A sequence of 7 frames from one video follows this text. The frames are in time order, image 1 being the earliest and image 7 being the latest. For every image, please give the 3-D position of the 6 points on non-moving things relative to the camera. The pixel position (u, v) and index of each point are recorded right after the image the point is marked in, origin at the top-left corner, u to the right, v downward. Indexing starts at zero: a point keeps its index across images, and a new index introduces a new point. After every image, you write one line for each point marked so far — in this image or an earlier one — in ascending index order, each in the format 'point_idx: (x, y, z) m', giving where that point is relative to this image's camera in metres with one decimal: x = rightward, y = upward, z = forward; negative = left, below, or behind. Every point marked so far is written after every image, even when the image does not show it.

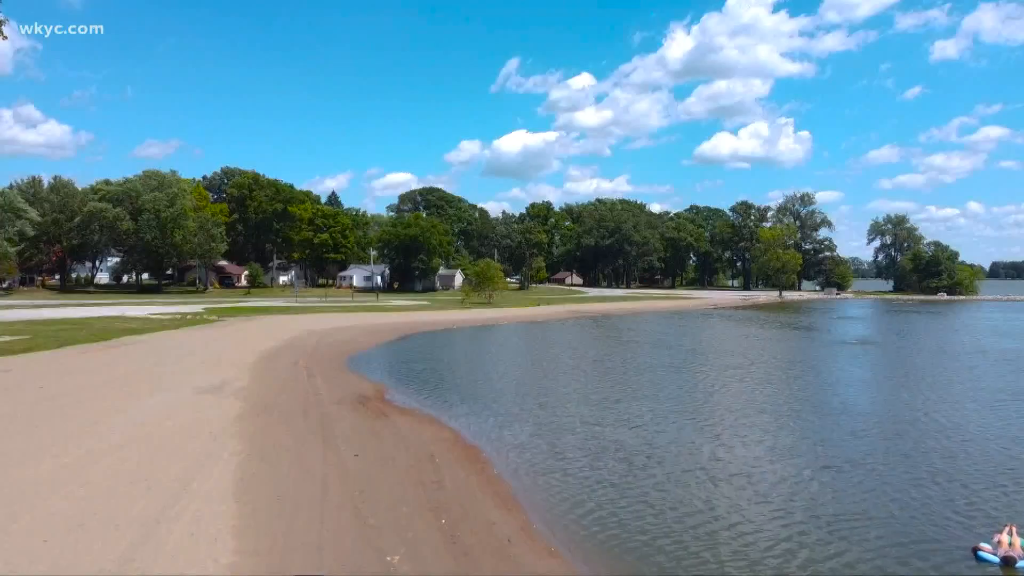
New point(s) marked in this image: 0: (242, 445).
0: (-5.8, -3.3, +13.1) m
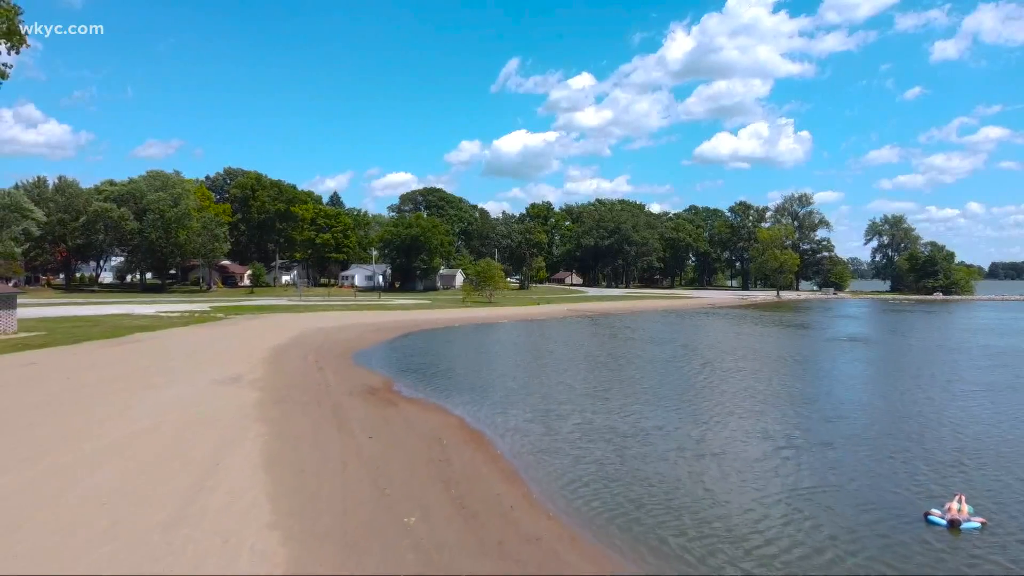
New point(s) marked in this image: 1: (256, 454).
0: (-5.8, -3.2, +14.1) m
1: (-5.1, -3.2, +12.1) m
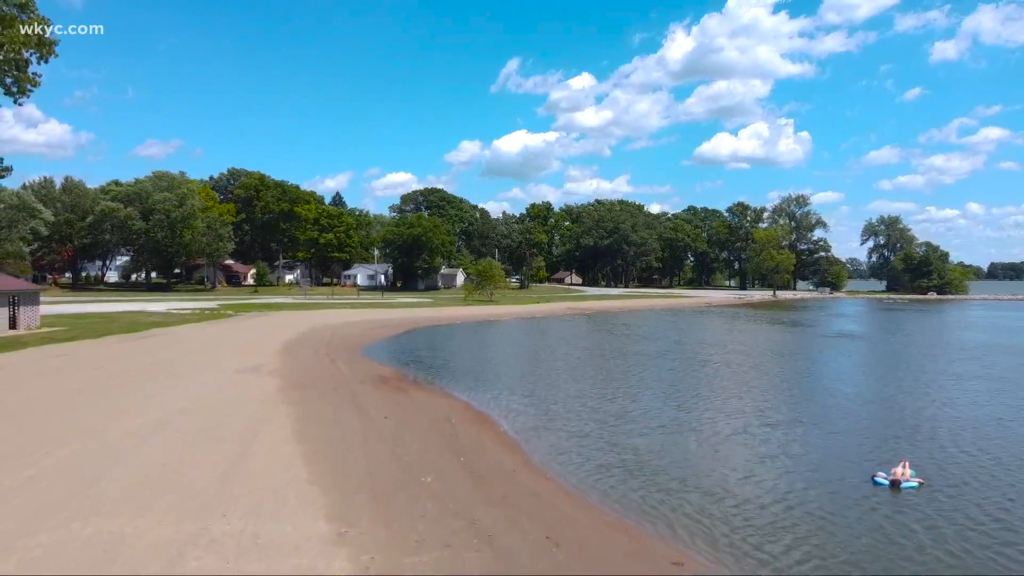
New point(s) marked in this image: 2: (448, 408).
0: (-5.7, -3.1, +15.6) m
1: (-5.0, -3.1, +13.5) m
2: (-1.7, -3.3, +16.4) m
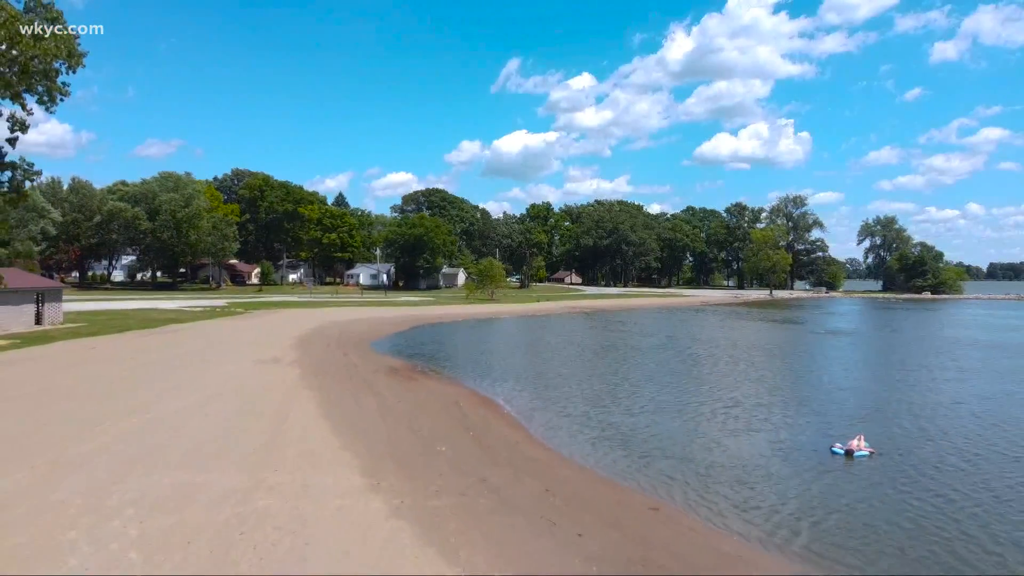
0: (-5.6, -3.0, +17.2) m
1: (-4.9, -3.0, +15.1) m
2: (-1.6, -3.2, +18.0) m
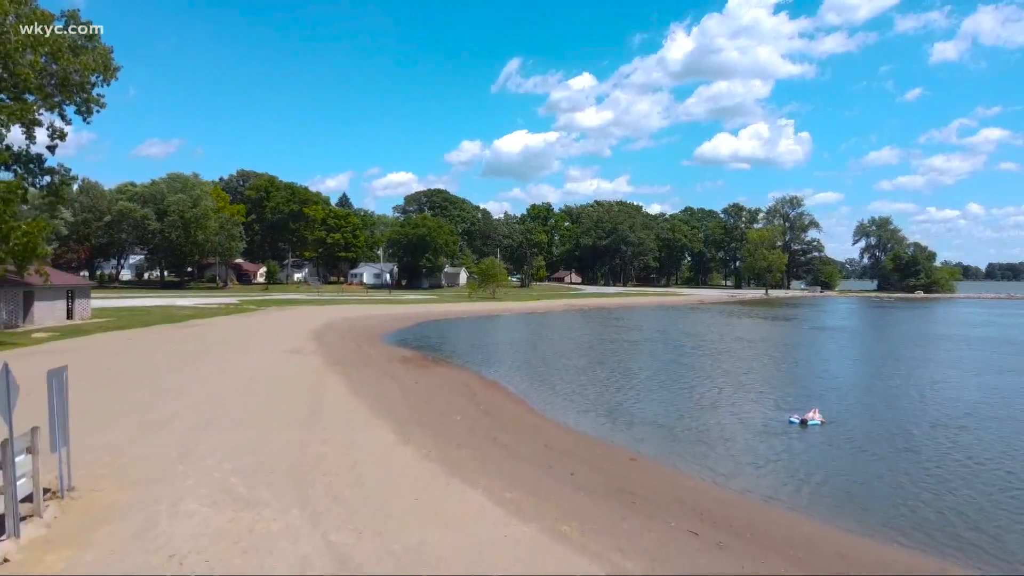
0: (-5.5, -2.8, +19.3) m
1: (-4.8, -2.8, +17.2) m
2: (-1.5, -3.0, +20.1) m
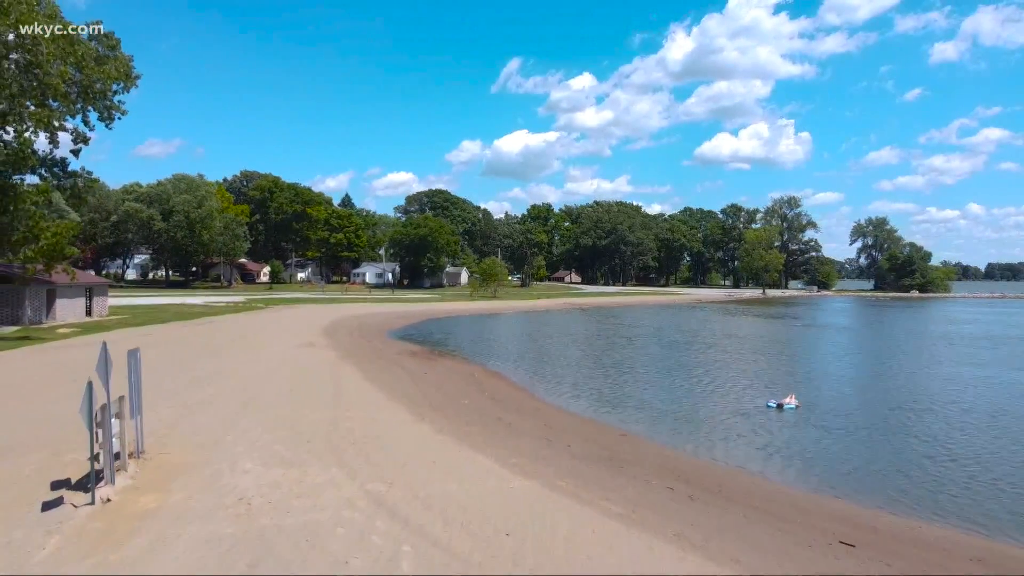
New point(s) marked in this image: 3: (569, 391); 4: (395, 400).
0: (-5.5, -2.7, +20.7) m
1: (-4.8, -2.7, +18.6) m
2: (-1.5, -2.9, +21.5) m
3: (+1.9, -3.0, +17.1) m
4: (-2.9, -2.8, +15.2) m
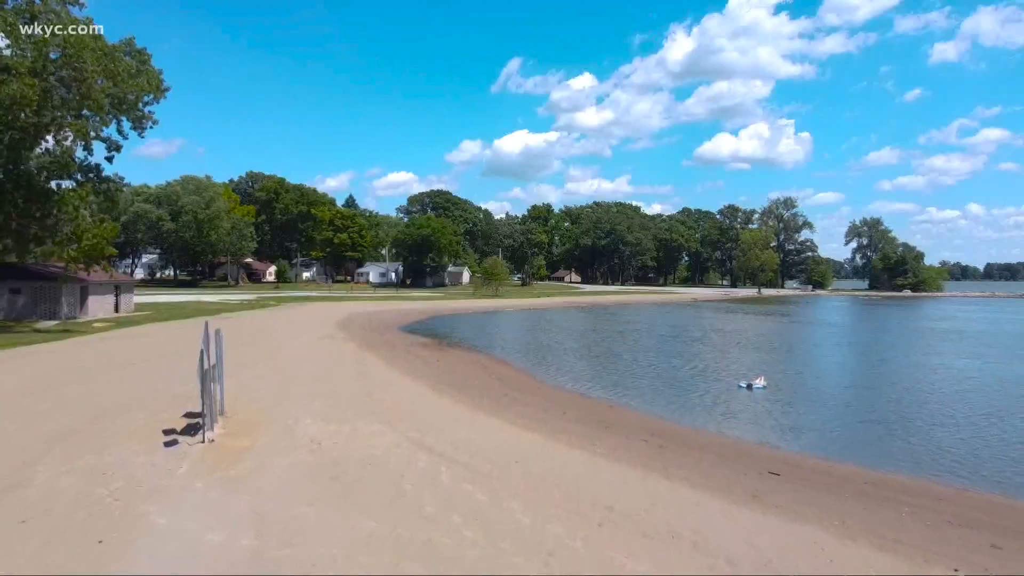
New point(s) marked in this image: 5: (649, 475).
0: (-5.3, -2.6, +23.0) m
1: (-4.6, -2.6, +21.0) m
2: (-1.3, -2.8, +23.8) m
3: (+2.0, -2.8, +19.4) m
4: (-2.8, -2.7, +17.5) m
5: (+2.1, -2.8, +9.1) m
